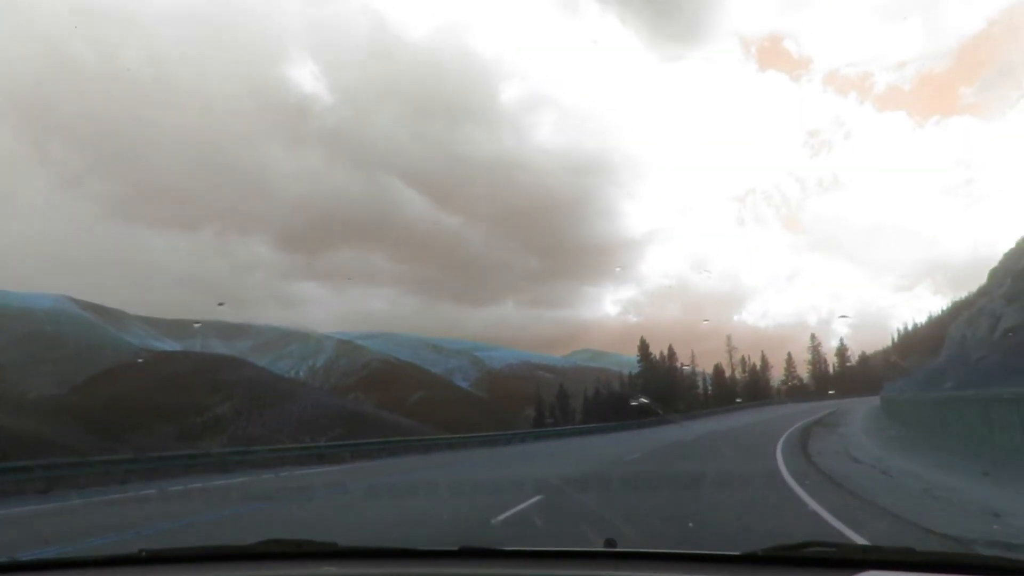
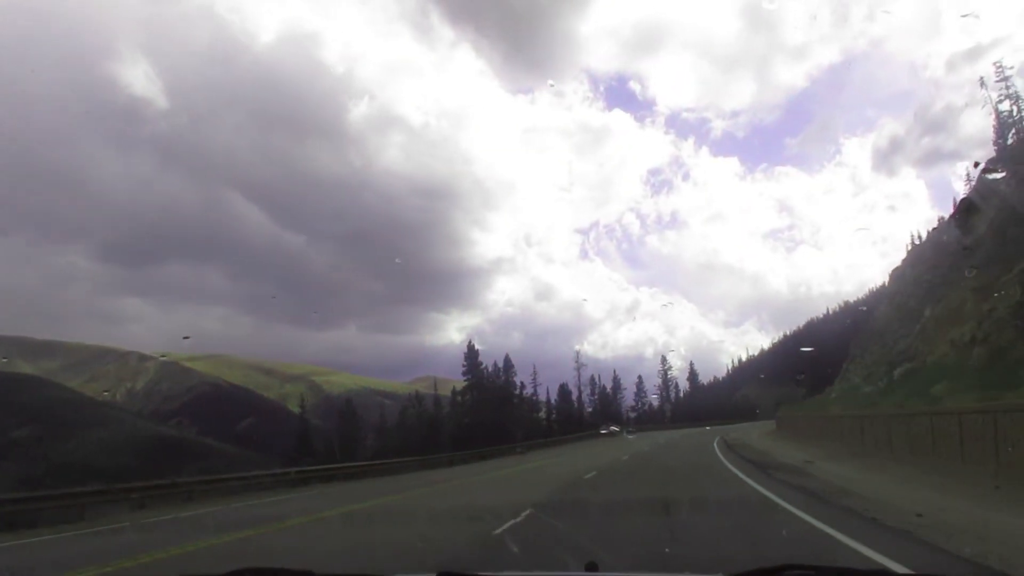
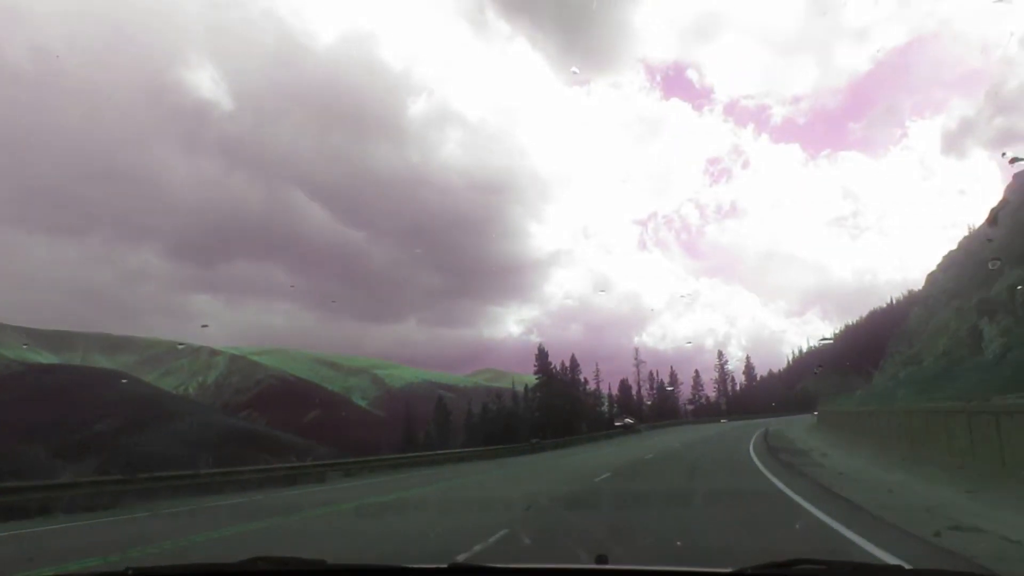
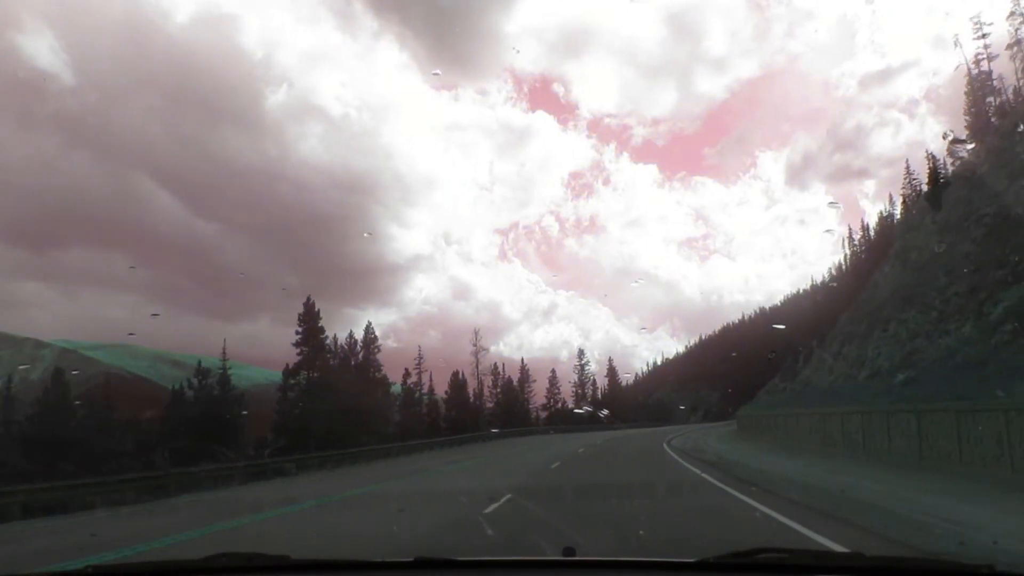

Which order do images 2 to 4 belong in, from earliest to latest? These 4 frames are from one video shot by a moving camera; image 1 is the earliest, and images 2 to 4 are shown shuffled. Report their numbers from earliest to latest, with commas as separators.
3, 2, 4
